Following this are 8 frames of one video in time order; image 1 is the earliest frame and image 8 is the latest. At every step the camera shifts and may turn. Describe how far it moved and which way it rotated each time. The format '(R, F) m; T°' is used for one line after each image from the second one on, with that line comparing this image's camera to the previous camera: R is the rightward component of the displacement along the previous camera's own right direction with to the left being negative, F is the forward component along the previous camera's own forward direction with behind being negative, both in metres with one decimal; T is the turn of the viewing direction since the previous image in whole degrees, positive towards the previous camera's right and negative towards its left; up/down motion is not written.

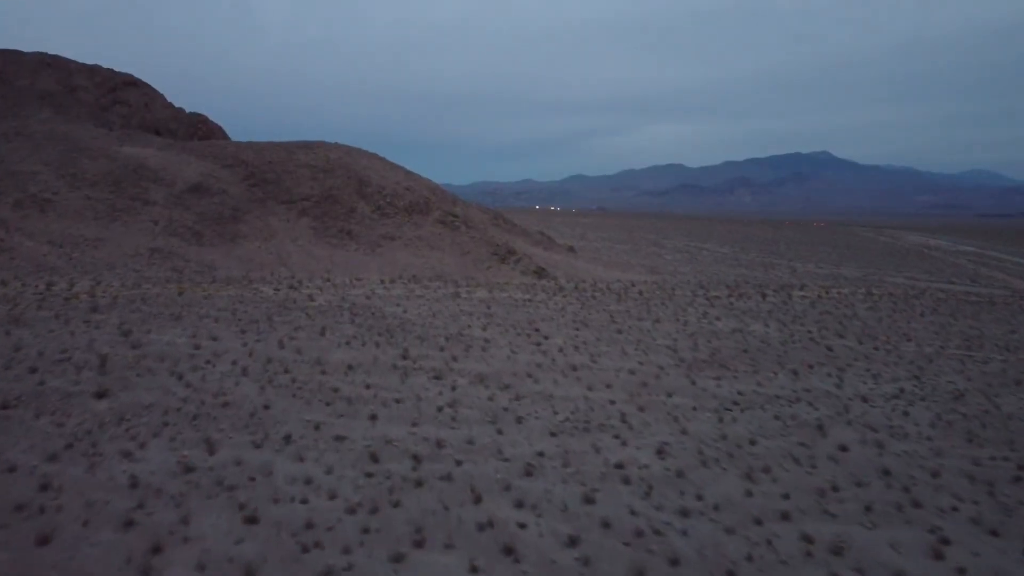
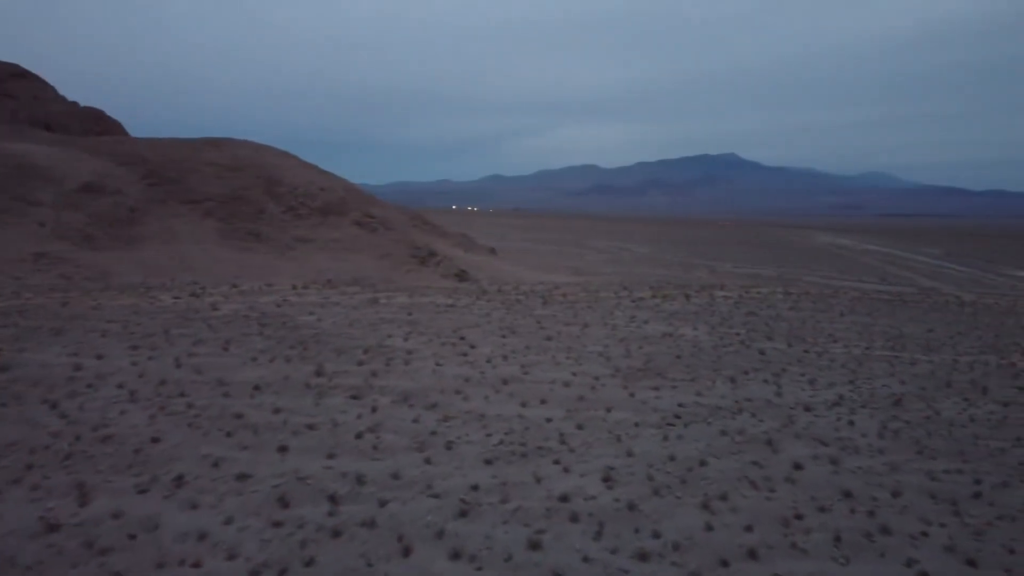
(-0.1, +0.7) m; +6°
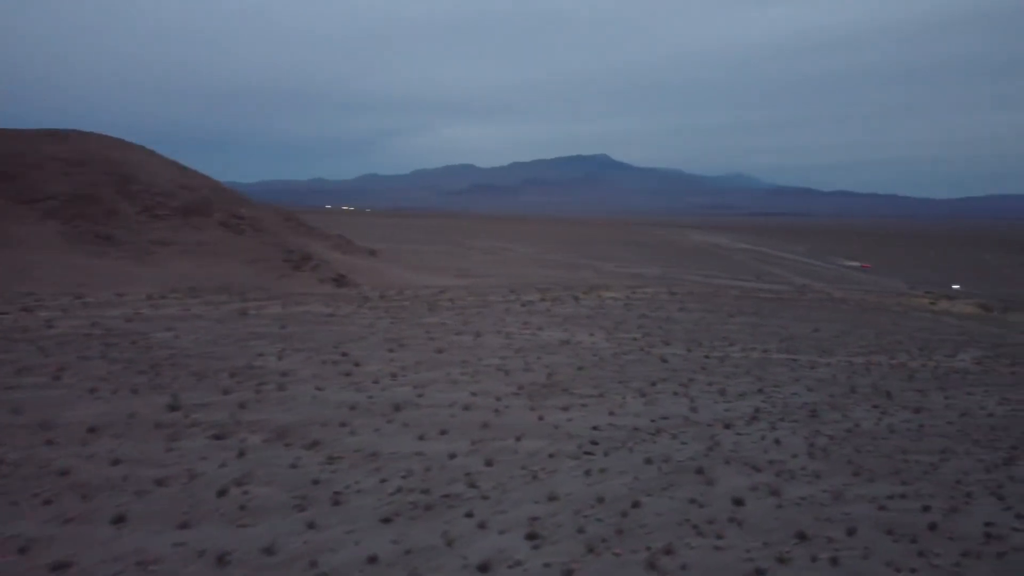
(-0.1, +1.0) m; +9°
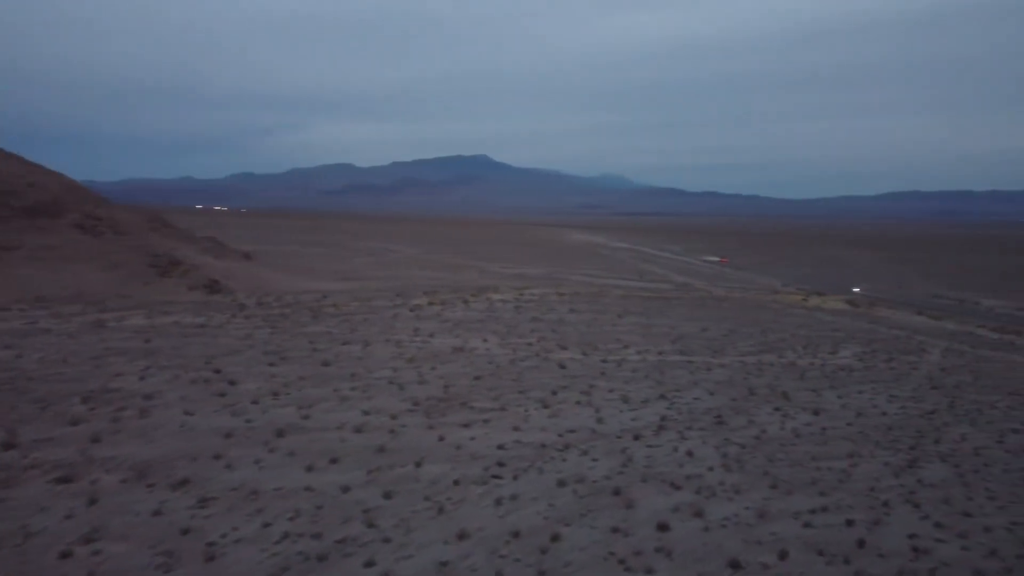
(-0.1, +0.6) m; +8°
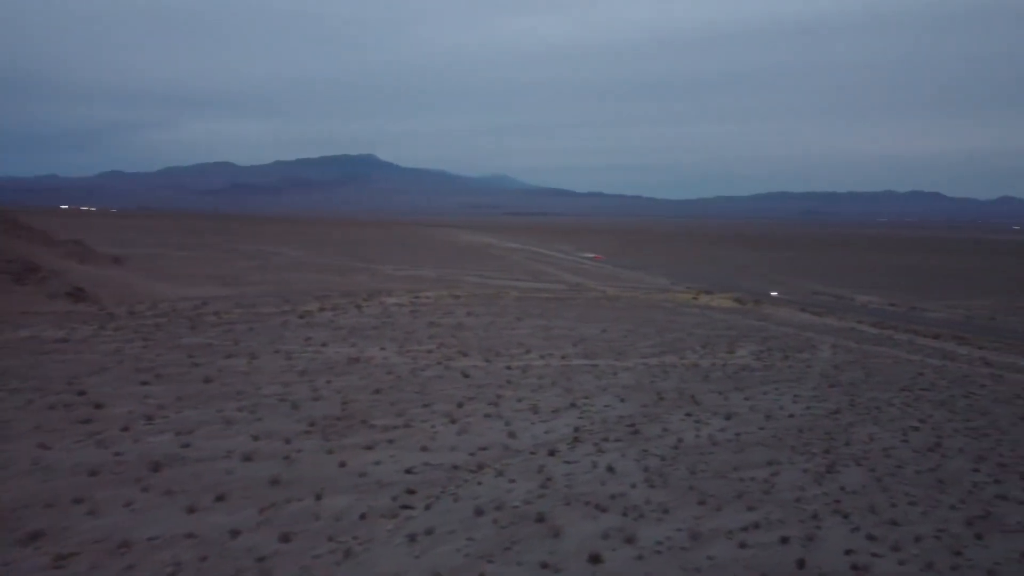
(-0.1, +0.6) m; +8°
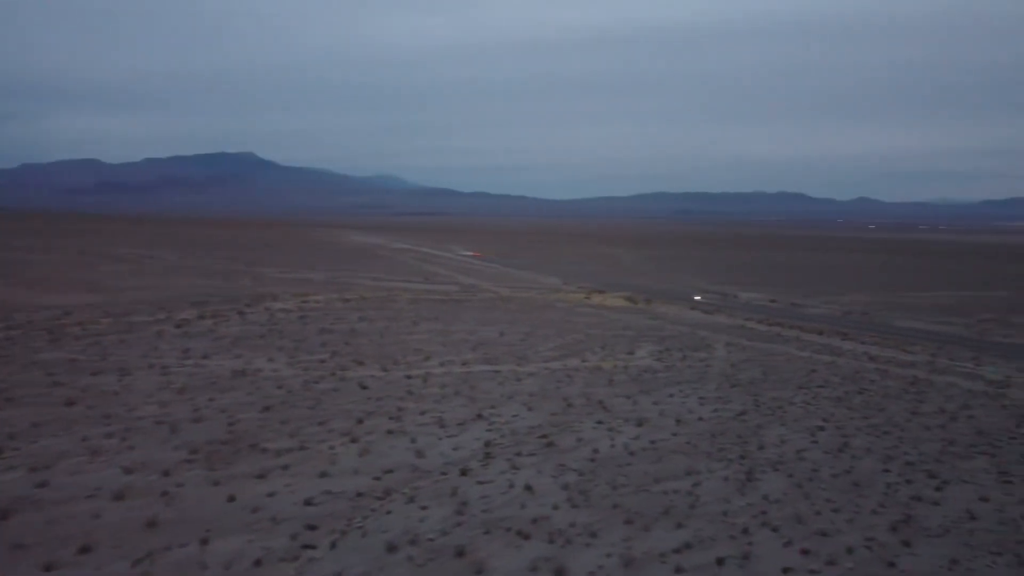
(-0.2, +0.5) m; +8°
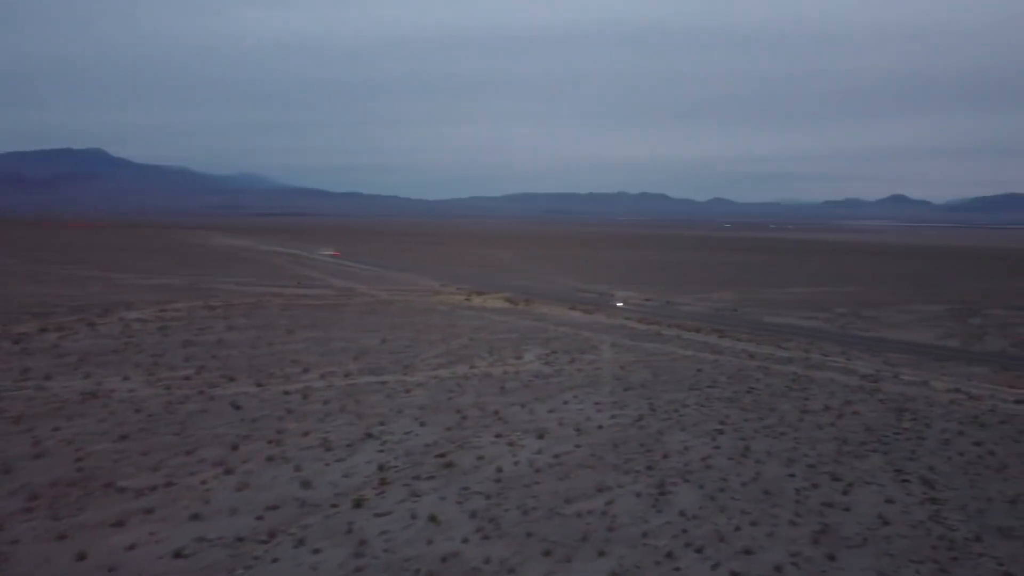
(-0.2, +0.6) m; +9°
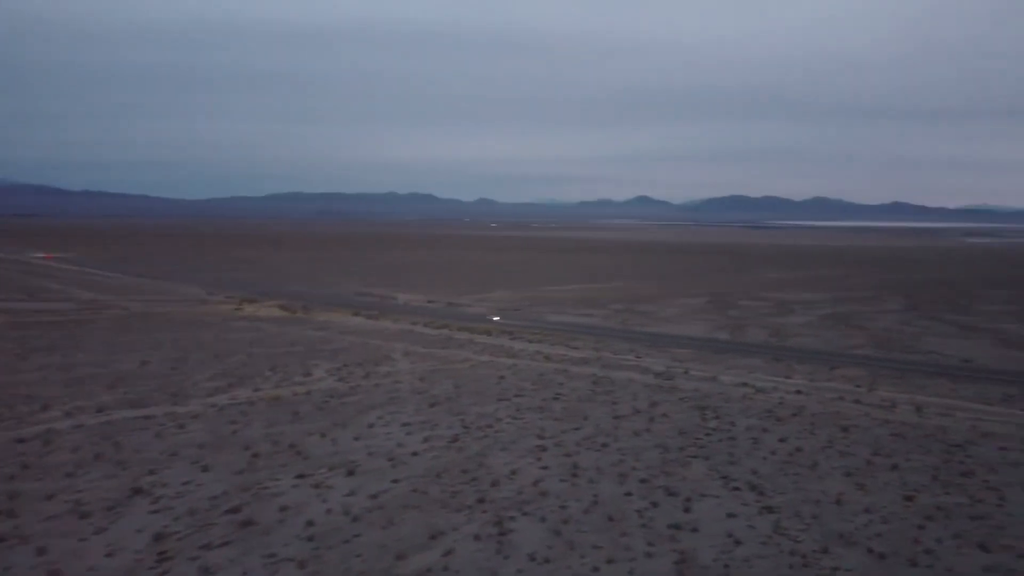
(-0.3, +1.0) m; +16°
